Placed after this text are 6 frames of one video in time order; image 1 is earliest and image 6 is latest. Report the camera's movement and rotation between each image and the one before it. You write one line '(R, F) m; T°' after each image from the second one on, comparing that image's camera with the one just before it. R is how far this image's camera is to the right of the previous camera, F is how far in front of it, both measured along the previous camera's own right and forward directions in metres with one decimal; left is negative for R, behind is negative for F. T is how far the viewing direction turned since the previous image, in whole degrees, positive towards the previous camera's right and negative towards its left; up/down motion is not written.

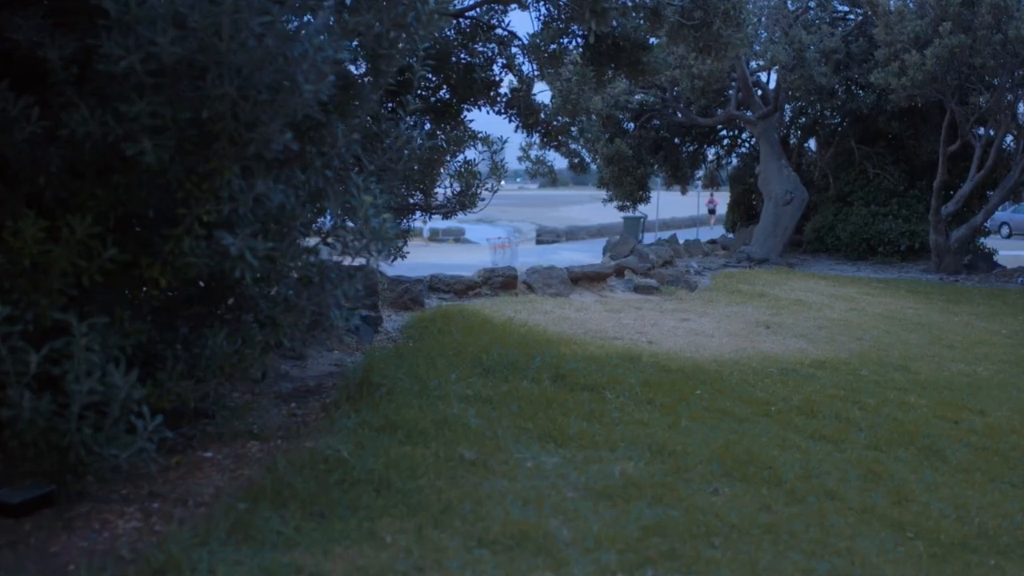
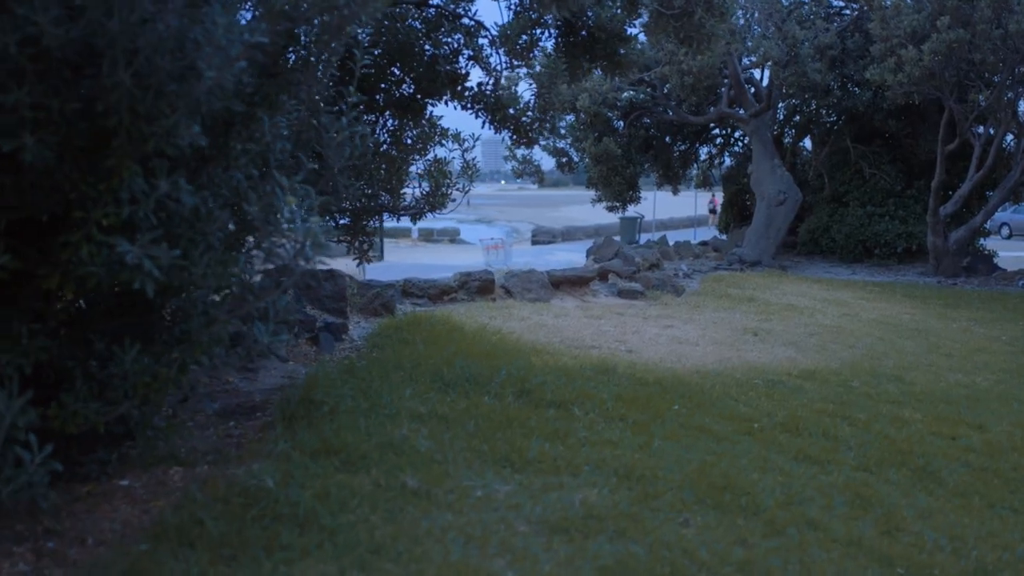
(+0.2, +0.5) m; 0°
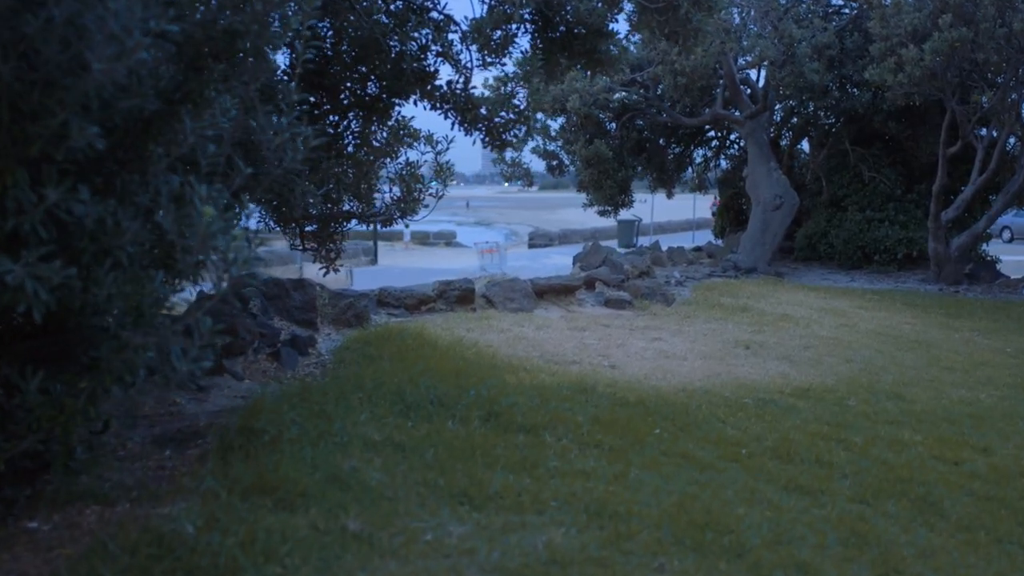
(+0.1, +0.5) m; 0°
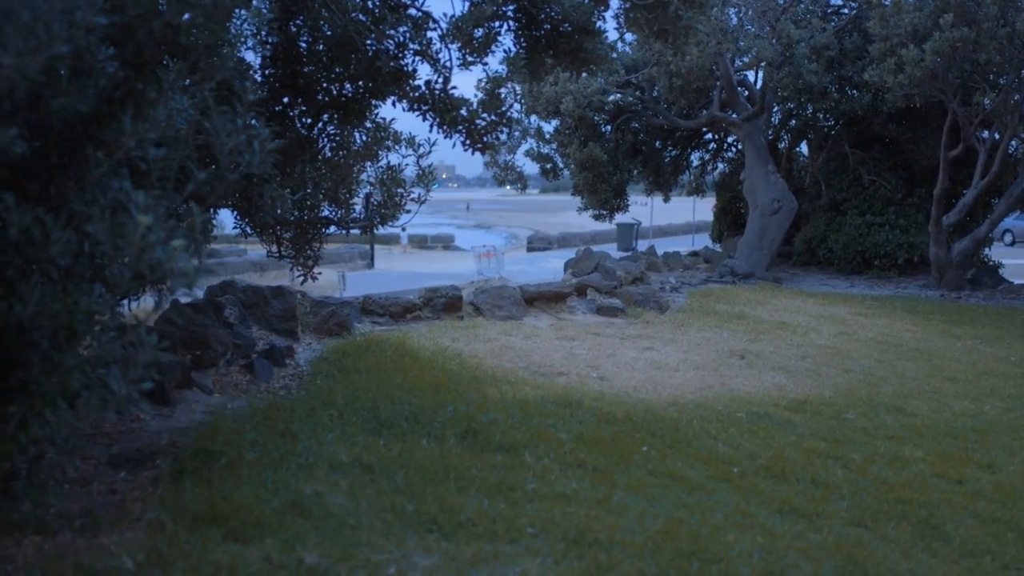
(+0.1, +0.3) m; 0°
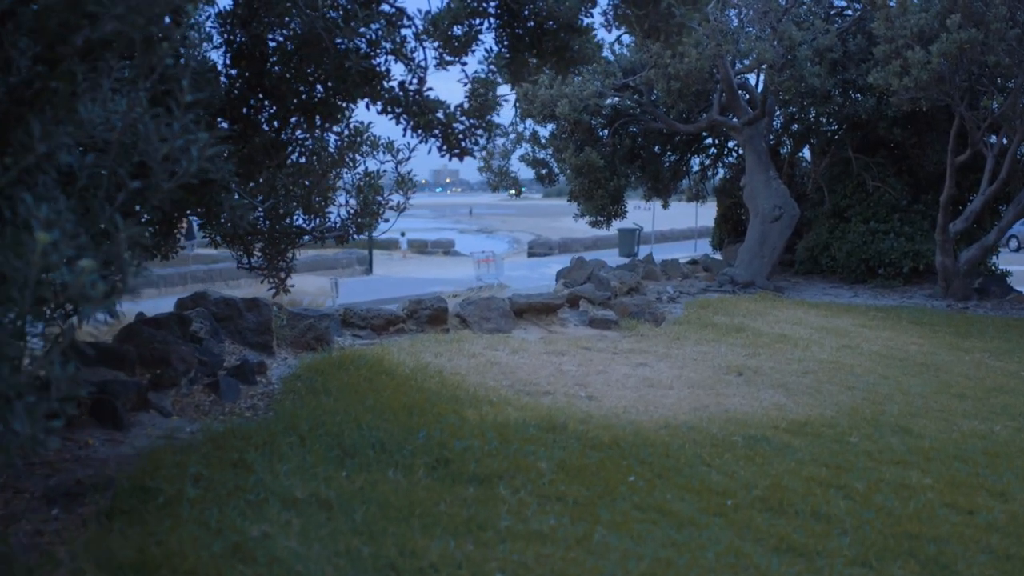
(+0.1, +0.4) m; 0°
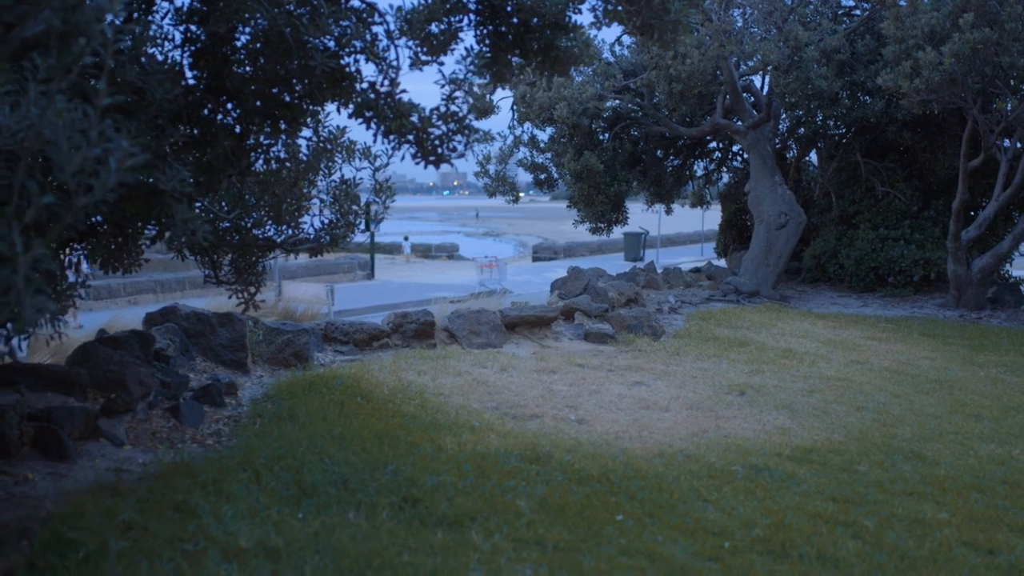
(+0.1, +0.5) m; 0°
